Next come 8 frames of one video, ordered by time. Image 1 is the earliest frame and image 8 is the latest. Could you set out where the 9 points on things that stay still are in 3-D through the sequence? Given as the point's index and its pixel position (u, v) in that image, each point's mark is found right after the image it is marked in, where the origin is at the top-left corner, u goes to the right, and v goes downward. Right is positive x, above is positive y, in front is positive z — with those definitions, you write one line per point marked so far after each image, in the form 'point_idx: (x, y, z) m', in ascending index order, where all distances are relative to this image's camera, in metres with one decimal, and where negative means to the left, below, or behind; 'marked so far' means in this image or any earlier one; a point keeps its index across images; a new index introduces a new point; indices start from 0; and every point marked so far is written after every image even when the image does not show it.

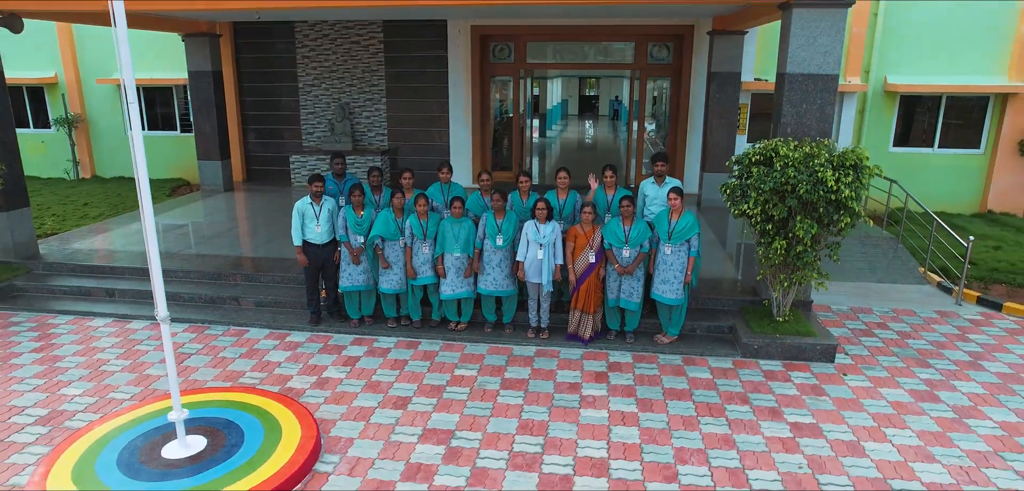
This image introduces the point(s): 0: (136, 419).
0: (-2.4, -1.1, +4.3) m
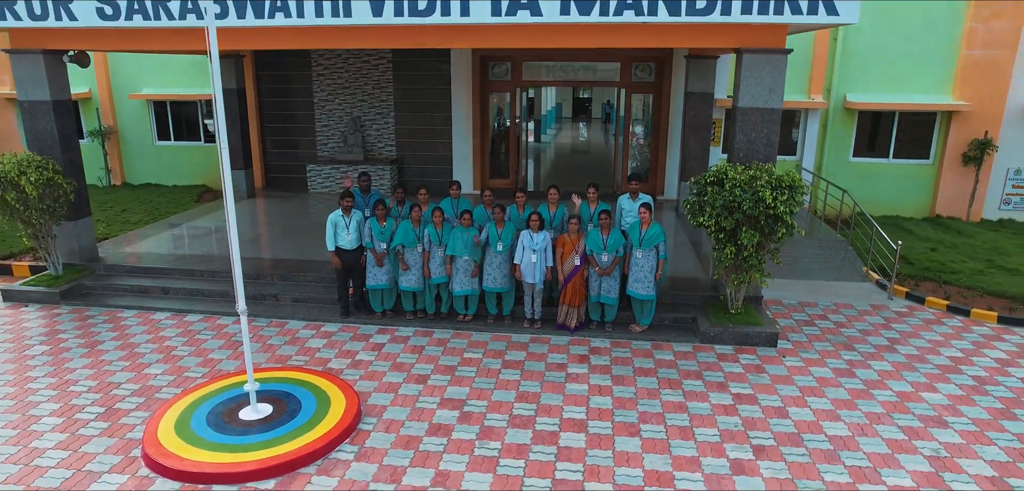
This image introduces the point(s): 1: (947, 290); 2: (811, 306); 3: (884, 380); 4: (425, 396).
0: (-2.4, -1.2, +5.4) m
1: (+5.2, -0.5, +7.9) m
2: (+3.4, -0.7, +7.6) m
3: (+3.3, -1.2, +5.8) m
4: (-0.7, -1.3, +5.6) m
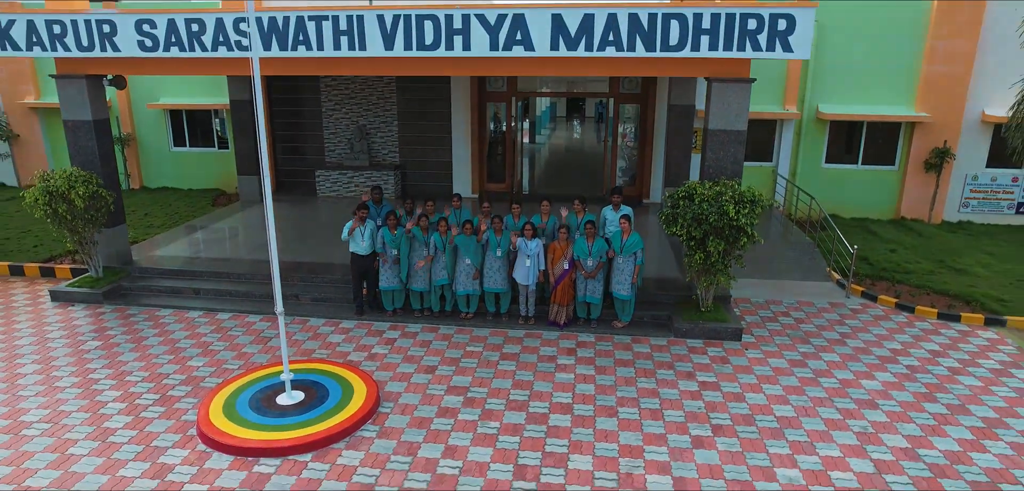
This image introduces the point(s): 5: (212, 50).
0: (-2.5, -1.3, +6.3) m
1: (+5.1, -0.6, +8.8) m
2: (+3.4, -0.7, +8.5) m
3: (+3.2, -1.2, +6.7) m
4: (-0.8, -1.3, +6.5) m
5: (-3.4, +2.2, +7.5) m
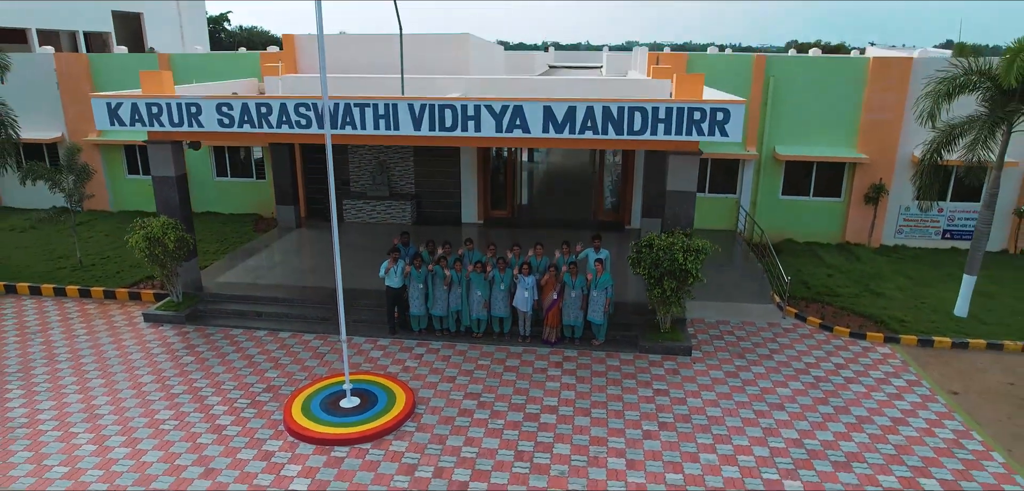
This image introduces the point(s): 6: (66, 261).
0: (-2.5, -1.8, +8.4) m
1: (+5.2, -1.1, +10.9) m
2: (+3.4, -1.2, +10.5) m
3: (+3.2, -1.8, +8.8) m
4: (-0.7, -1.9, +8.6) m
5: (-3.4, +1.7, +9.6) m
6: (-8.7, -0.3, +13.0) m
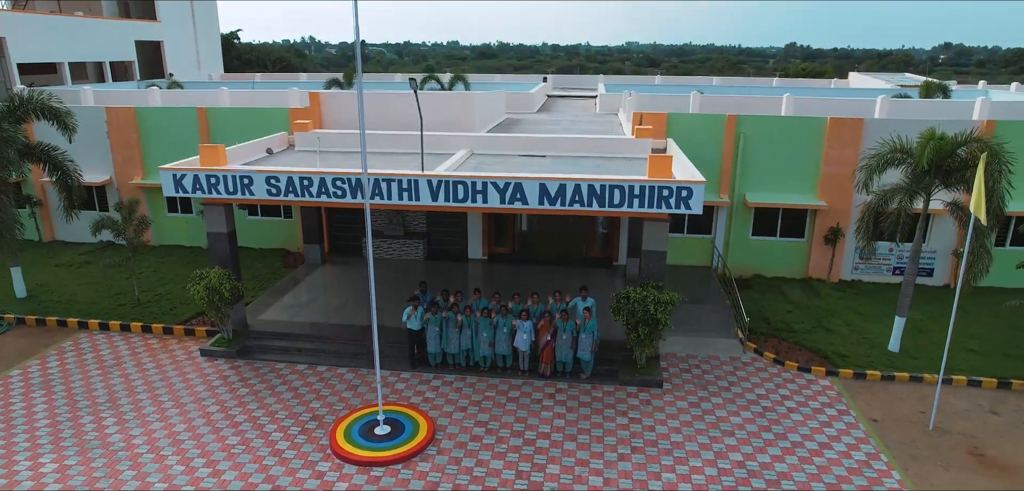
0: (-2.4, -2.7, +10.3) m
1: (+5.2, -1.9, +12.8) m
2: (+3.4, -2.1, +12.4) m
3: (+3.3, -2.6, +10.7) m
4: (-0.7, -2.7, +10.5) m
5: (-3.4, +0.8, +11.5) m
6: (-8.7, -1.2, +14.8) m
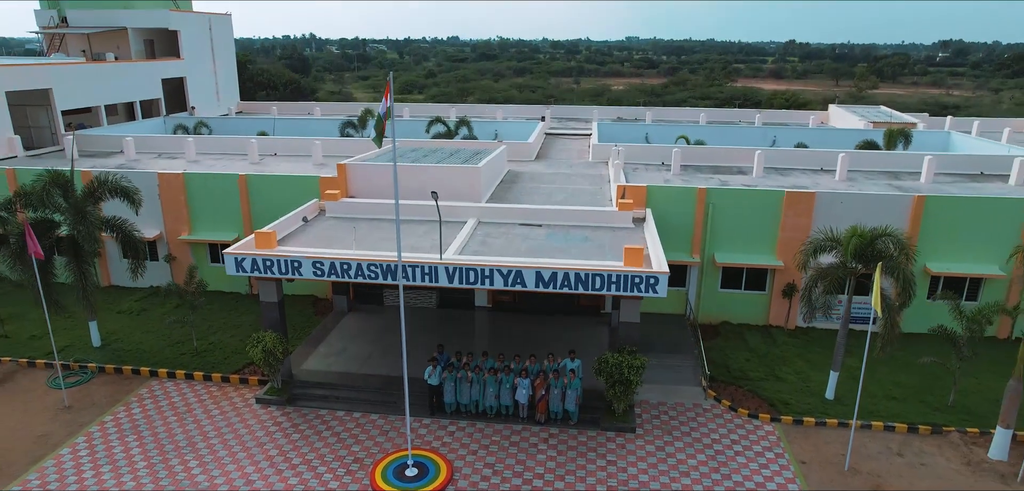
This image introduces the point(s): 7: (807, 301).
0: (-2.4, -4.2, +12.9) m
1: (+5.2, -3.4, +15.4) m
2: (+3.4, -3.6, +15.0) m
3: (+3.3, -4.1, +13.3) m
4: (-0.7, -4.3, +13.1) m
5: (-3.3, -0.7, +14.0) m
6: (-8.6, -2.7, +17.4) m
7: (+6.6, -1.2, +14.8) m
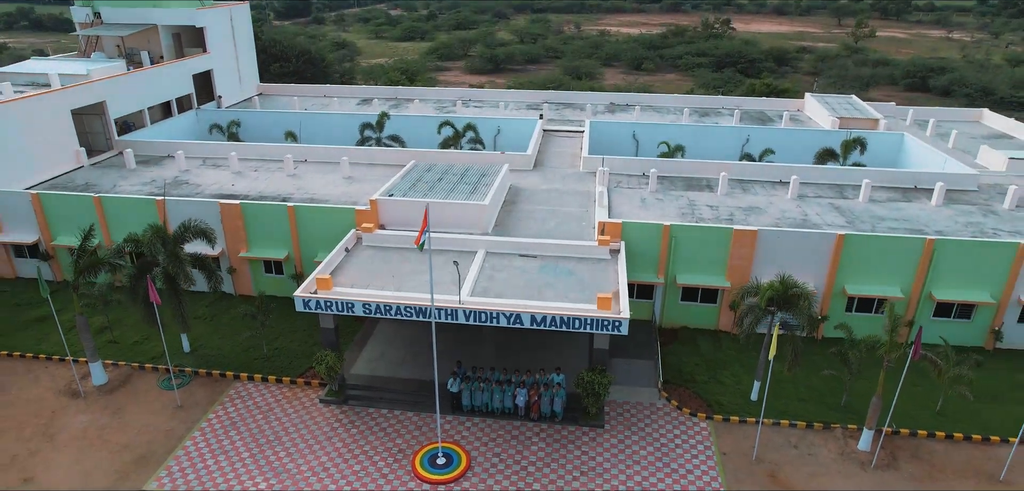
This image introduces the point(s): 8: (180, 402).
0: (-2.4, -5.6, +17.8) m
1: (+5.2, -4.6, +20.2) m
2: (+3.5, -4.8, +19.9) m
3: (+3.3, -5.5, +18.2) m
4: (-0.7, -5.6, +18.0) m
5: (-3.3, -1.9, +18.6) m
6: (-8.6, -3.6, +22.2) m
7: (+6.6, -2.4, +19.4) m
8: (-10.0, -4.7, +19.9) m
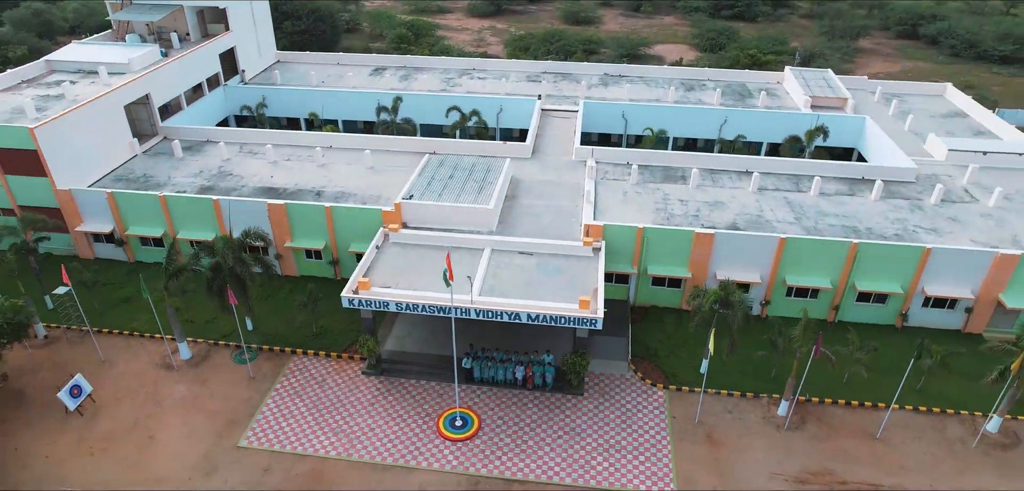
0: (-2.4, -6.1, +23.4) m
1: (+5.3, -4.7, +25.6) m
2: (+3.5, -5.0, +25.3) m
3: (+3.3, -5.9, +23.8) m
4: (-0.6, -6.1, +23.6) m
5: (-3.3, -2.3, +23.7) m
6: (-8.6, -3.5, +27.5) m
7: (+6.6, -2.7, +24.6) m
8: (-10.0, -4.9, +25.4) m
